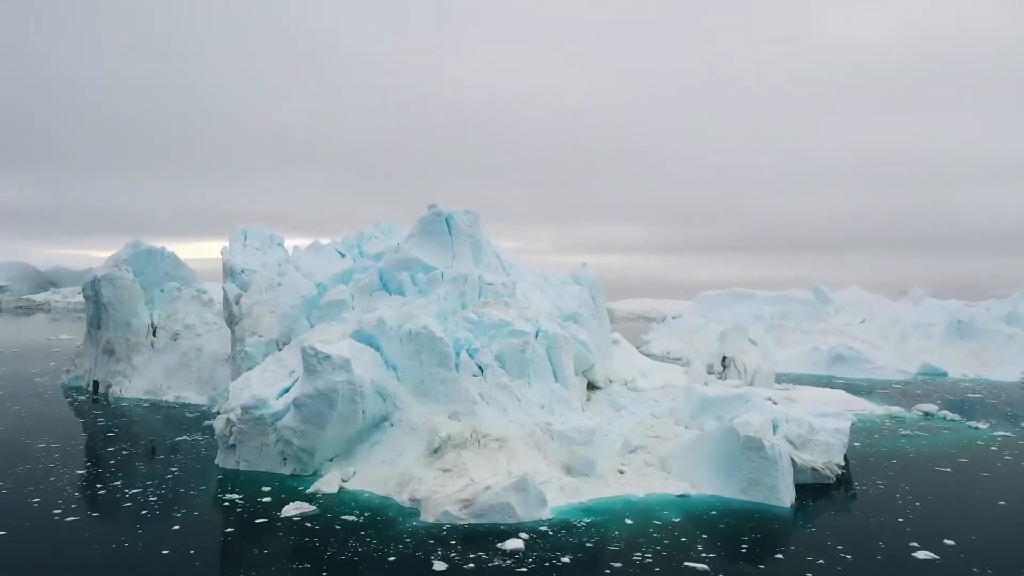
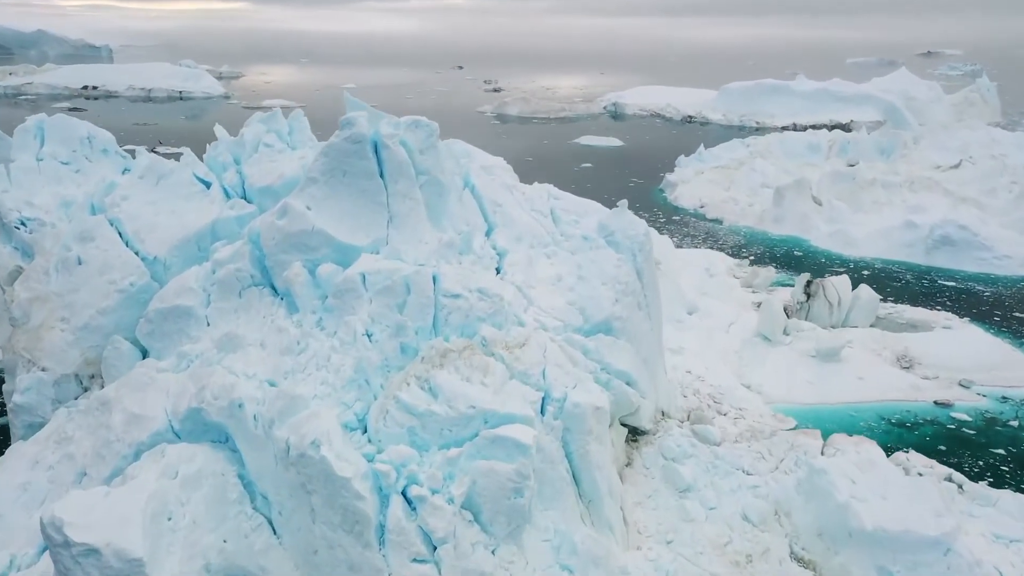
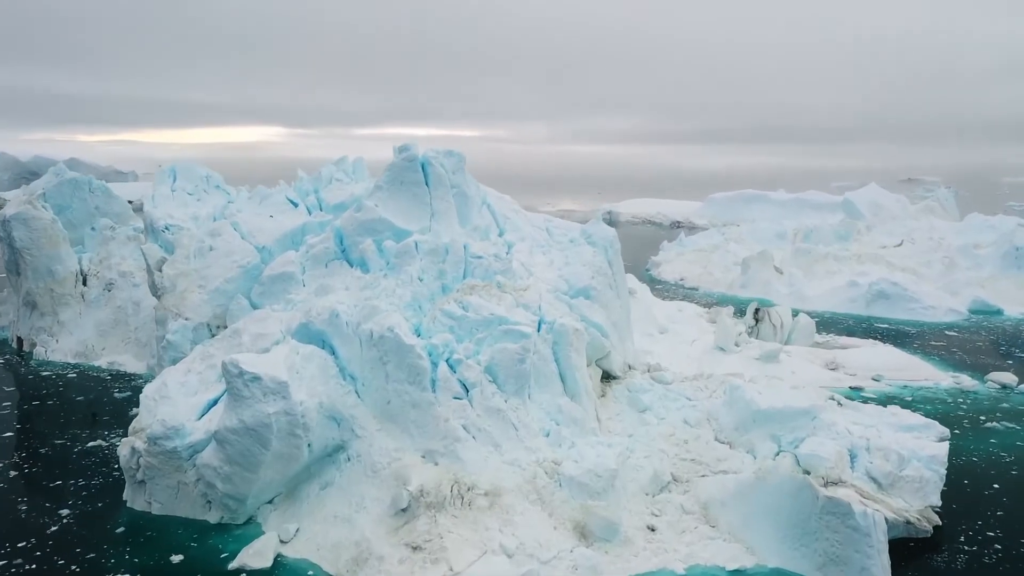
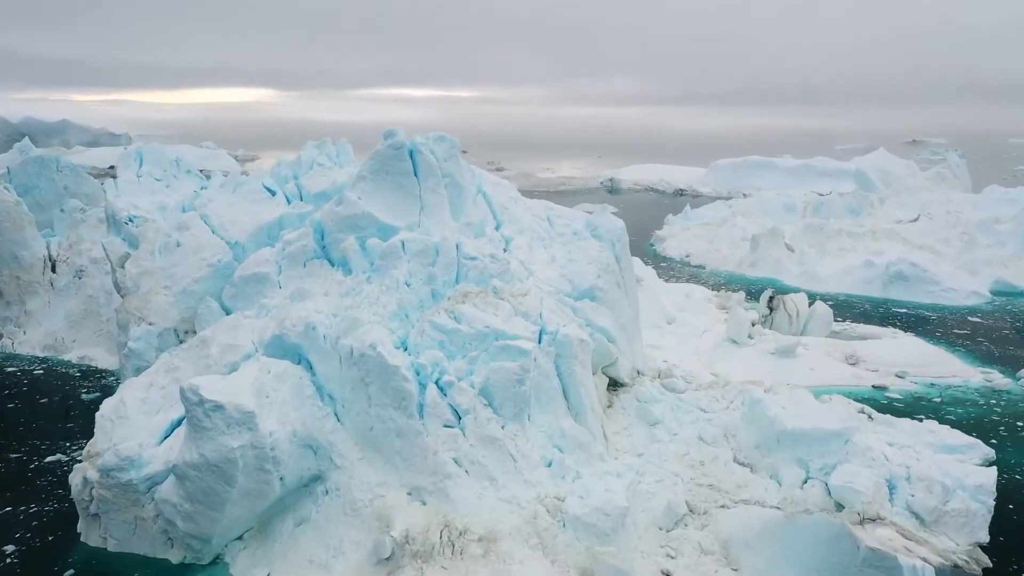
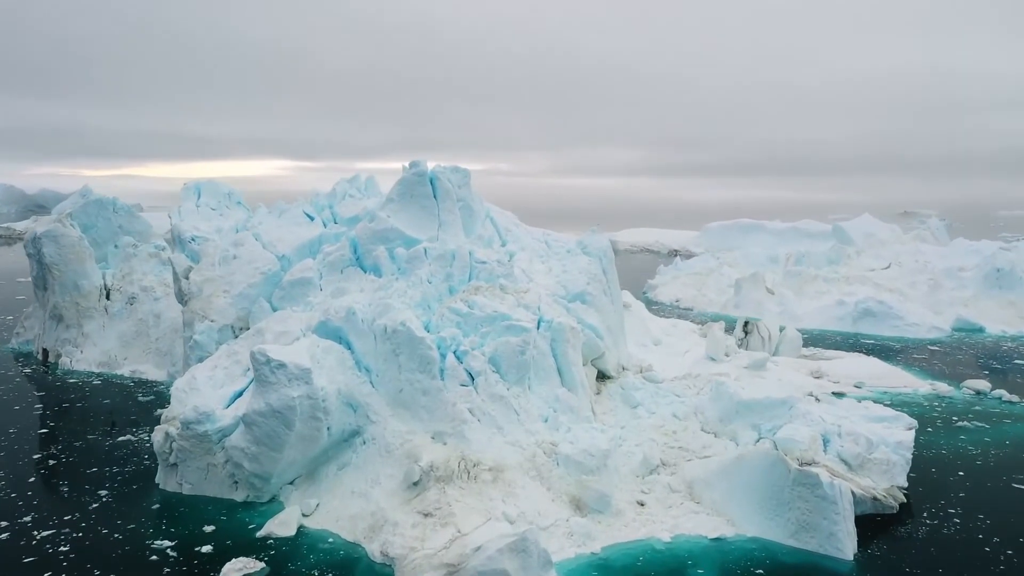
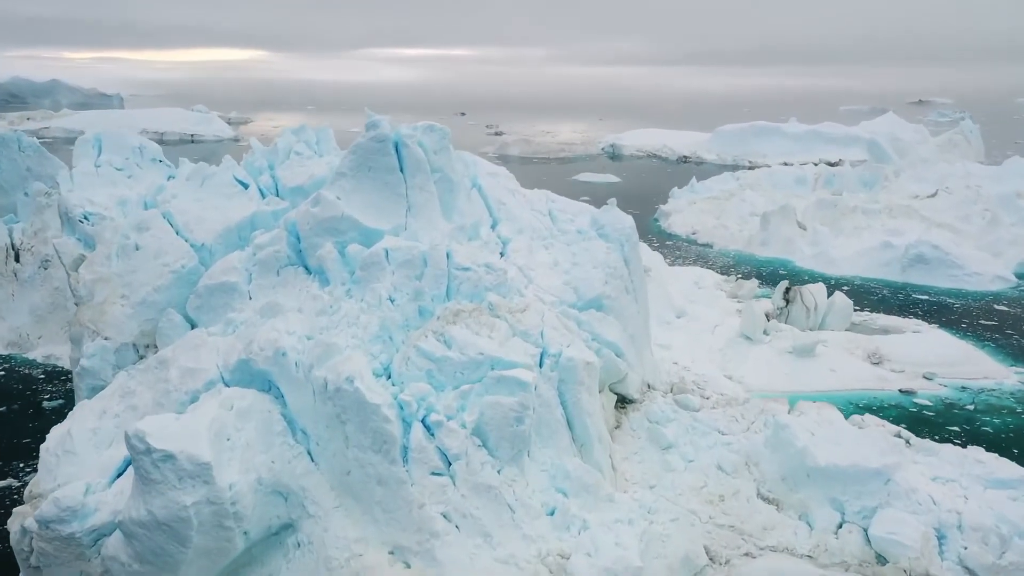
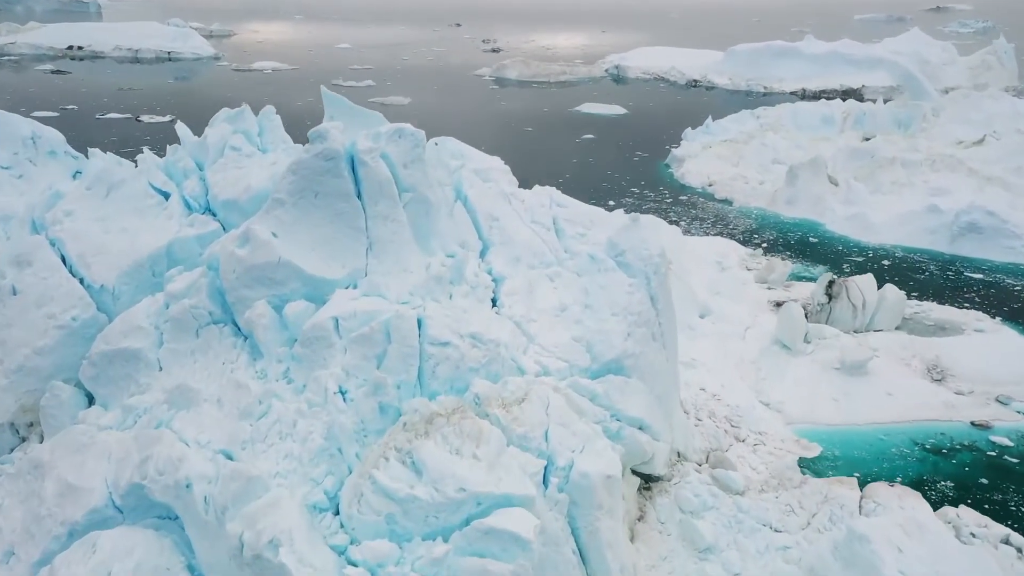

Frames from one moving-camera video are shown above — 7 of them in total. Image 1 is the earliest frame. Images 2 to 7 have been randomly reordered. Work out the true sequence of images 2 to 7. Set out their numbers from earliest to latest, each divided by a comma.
5, 3, 4, 6, 2, 7
